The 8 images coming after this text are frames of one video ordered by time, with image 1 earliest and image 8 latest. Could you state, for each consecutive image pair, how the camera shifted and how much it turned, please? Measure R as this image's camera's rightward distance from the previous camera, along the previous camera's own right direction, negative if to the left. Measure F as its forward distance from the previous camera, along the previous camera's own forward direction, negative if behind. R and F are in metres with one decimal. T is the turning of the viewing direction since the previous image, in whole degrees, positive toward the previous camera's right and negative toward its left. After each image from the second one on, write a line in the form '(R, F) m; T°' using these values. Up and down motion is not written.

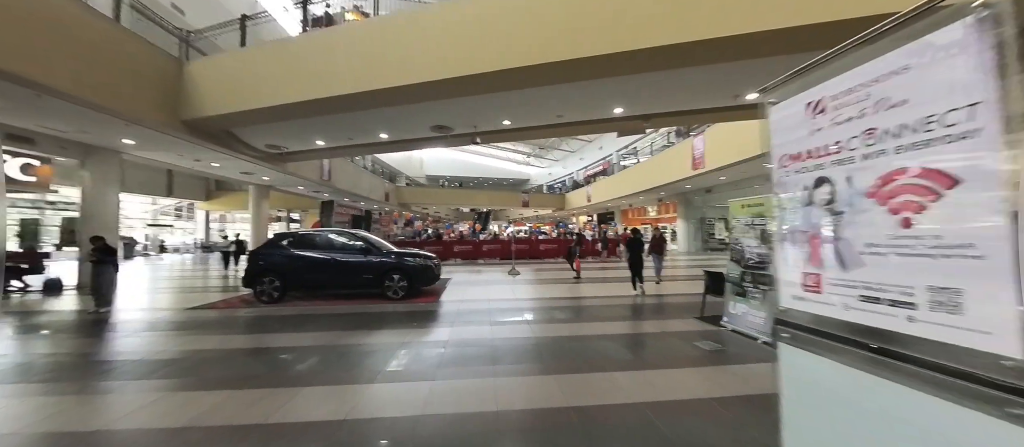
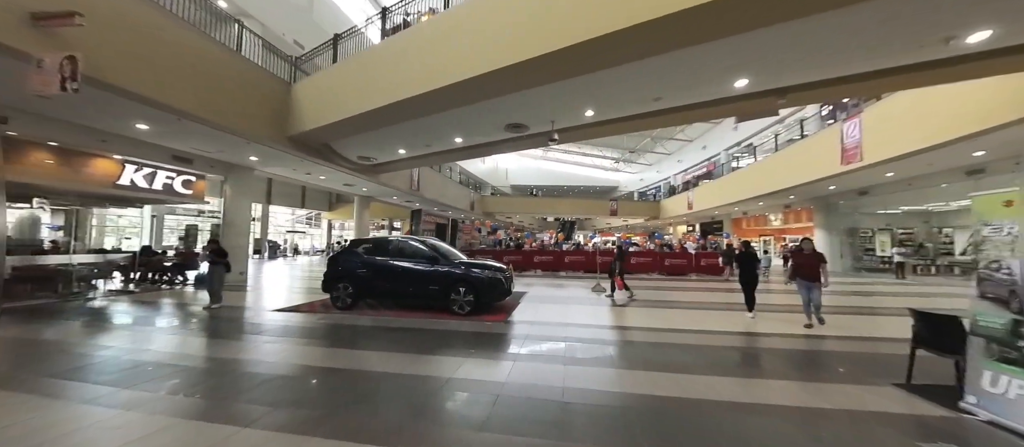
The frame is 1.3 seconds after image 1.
(+0.1, +1.2) m; -15°
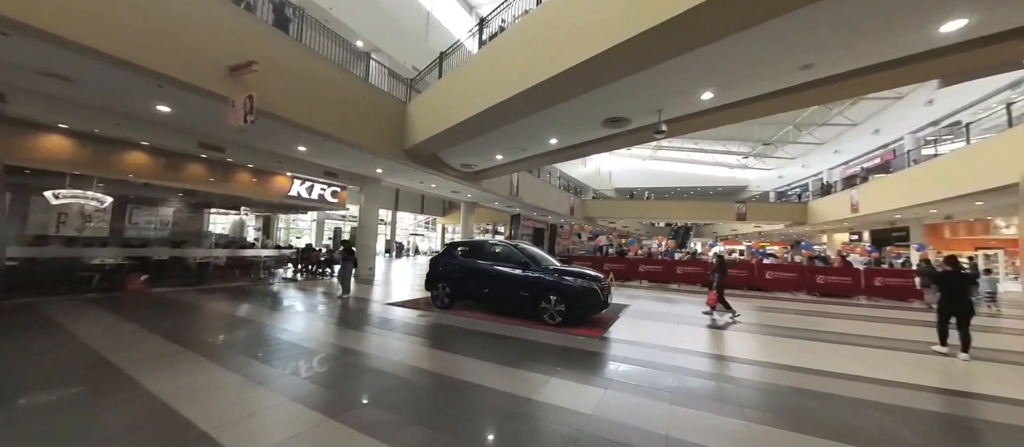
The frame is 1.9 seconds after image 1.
(+0.1, +0.4) m; -18°
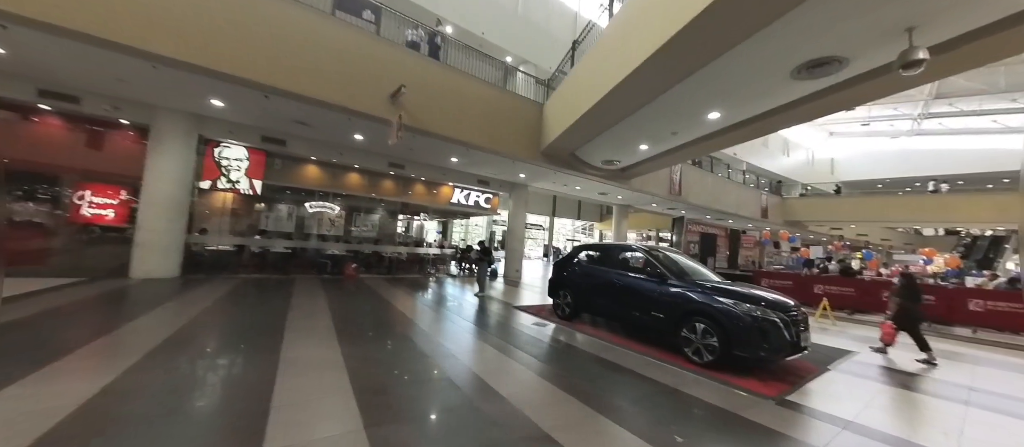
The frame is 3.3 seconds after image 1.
(+0.5, +0.9) m; -29°
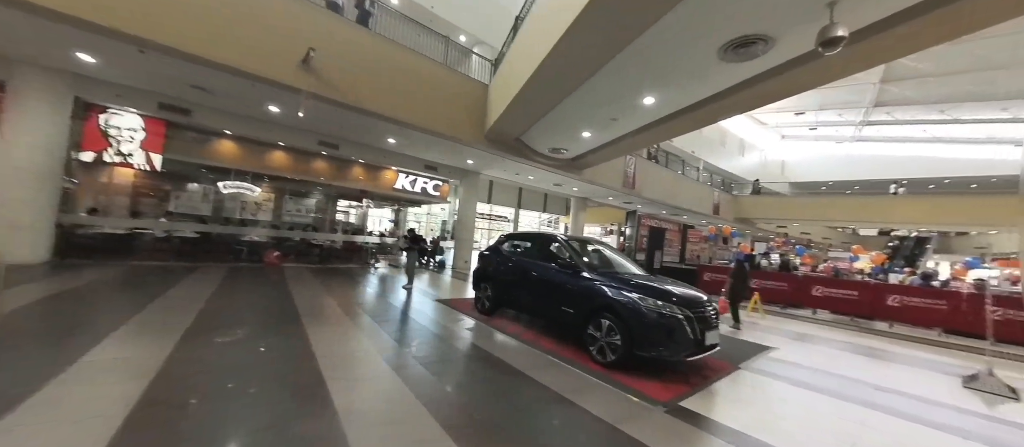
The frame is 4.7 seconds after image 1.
(+0.9, +0.5) m; +5°
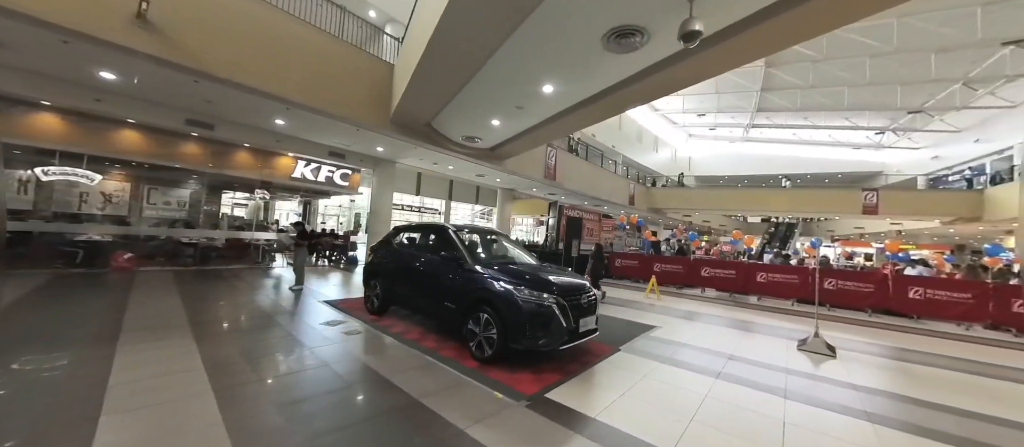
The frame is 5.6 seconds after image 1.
(+0.7, +0.2) m; +10°
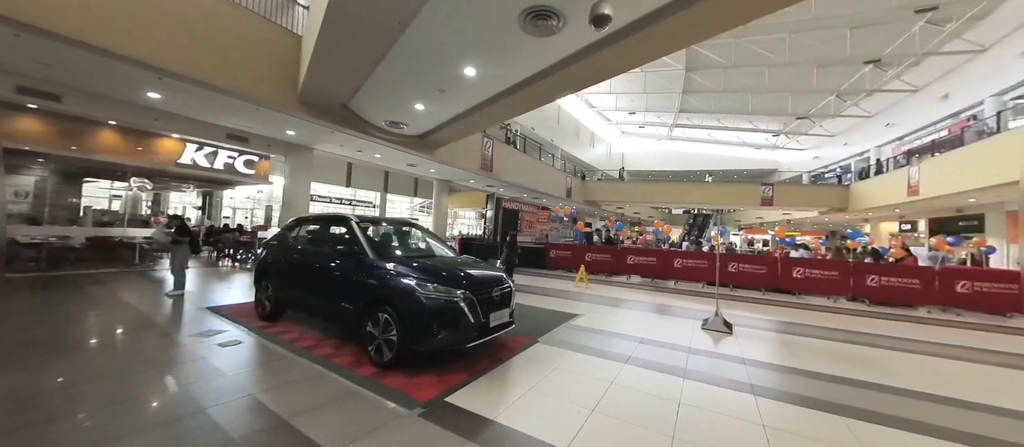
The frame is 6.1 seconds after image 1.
(+0.4, +0.2) m; +9°
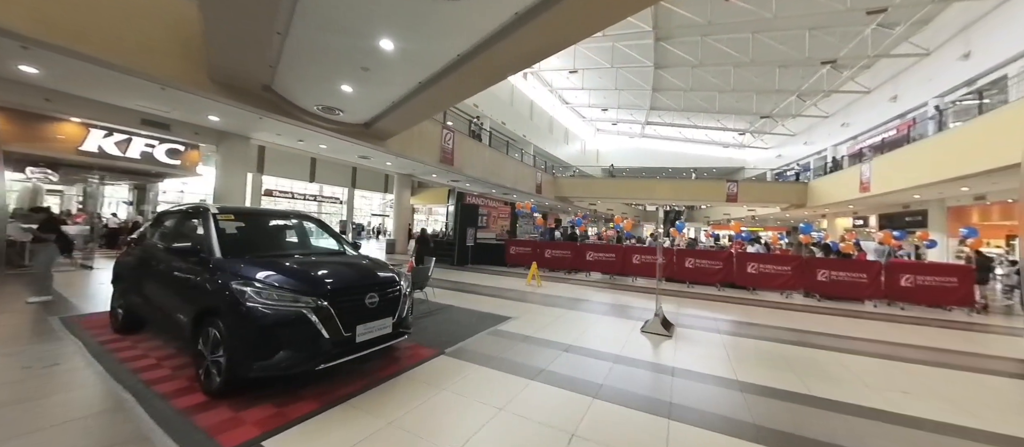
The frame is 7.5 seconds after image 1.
(+0.8, +0.5) m; +3°
